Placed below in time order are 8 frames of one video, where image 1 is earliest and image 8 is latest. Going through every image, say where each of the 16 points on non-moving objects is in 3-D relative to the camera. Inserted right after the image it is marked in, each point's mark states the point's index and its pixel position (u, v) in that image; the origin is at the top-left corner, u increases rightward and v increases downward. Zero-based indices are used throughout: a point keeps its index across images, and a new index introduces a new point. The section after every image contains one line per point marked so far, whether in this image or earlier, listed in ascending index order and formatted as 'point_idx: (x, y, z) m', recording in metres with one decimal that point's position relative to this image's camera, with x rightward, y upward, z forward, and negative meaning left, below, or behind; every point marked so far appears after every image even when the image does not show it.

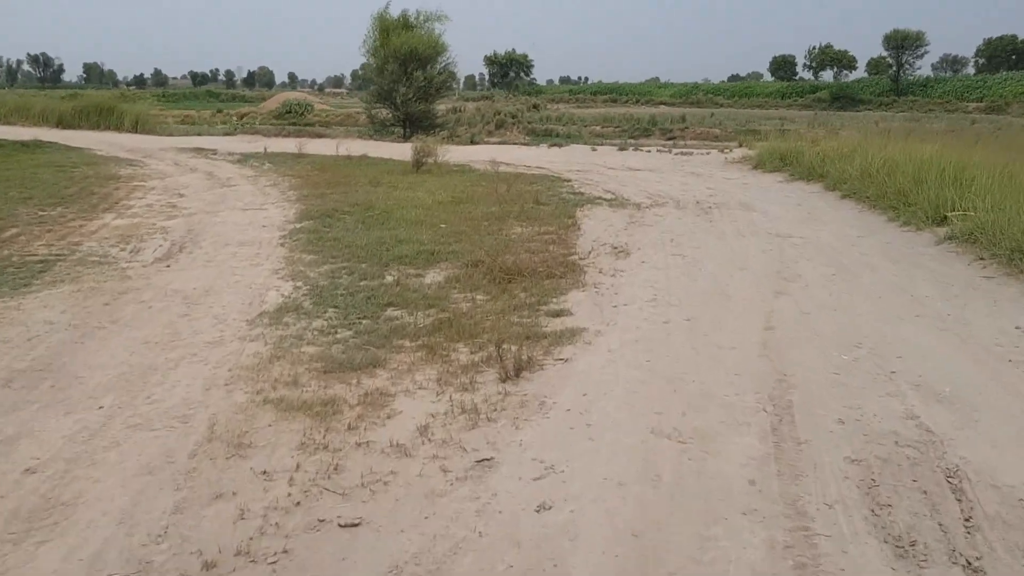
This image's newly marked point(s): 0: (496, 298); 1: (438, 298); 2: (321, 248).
0: (-0.1, -0.1, +6.8) m
1: (-0.6, -0.1, +6.9) m
2: (-1.9, +0.4, +9.1) m
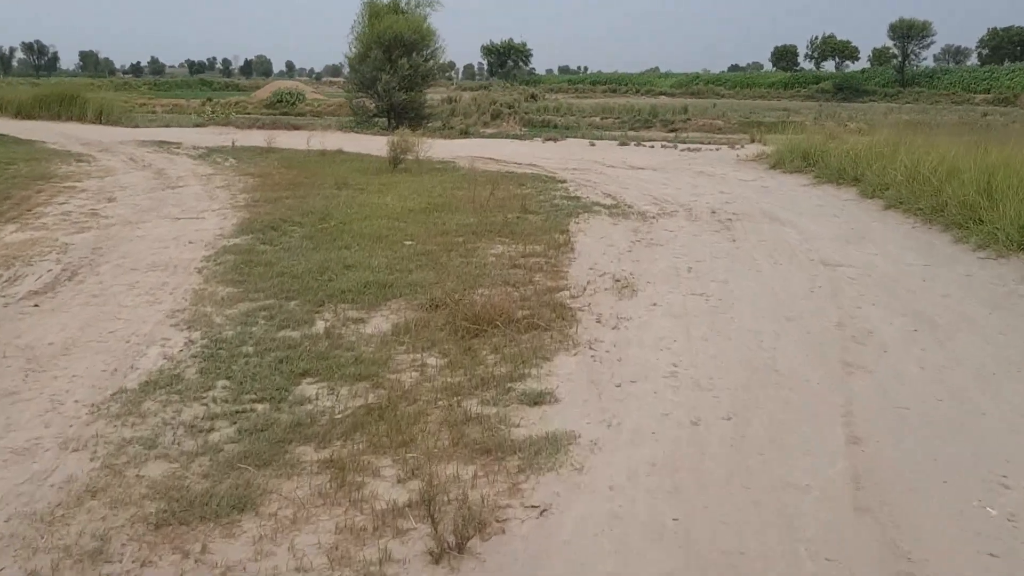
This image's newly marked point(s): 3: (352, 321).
0: (-0.3, -0.4, +4.9) m
1: (-0.8, -0.4, +5.1) m
2: (-2.2, +0.1, +7.2) m
3: (-1.1, -0.2, +6.0) m
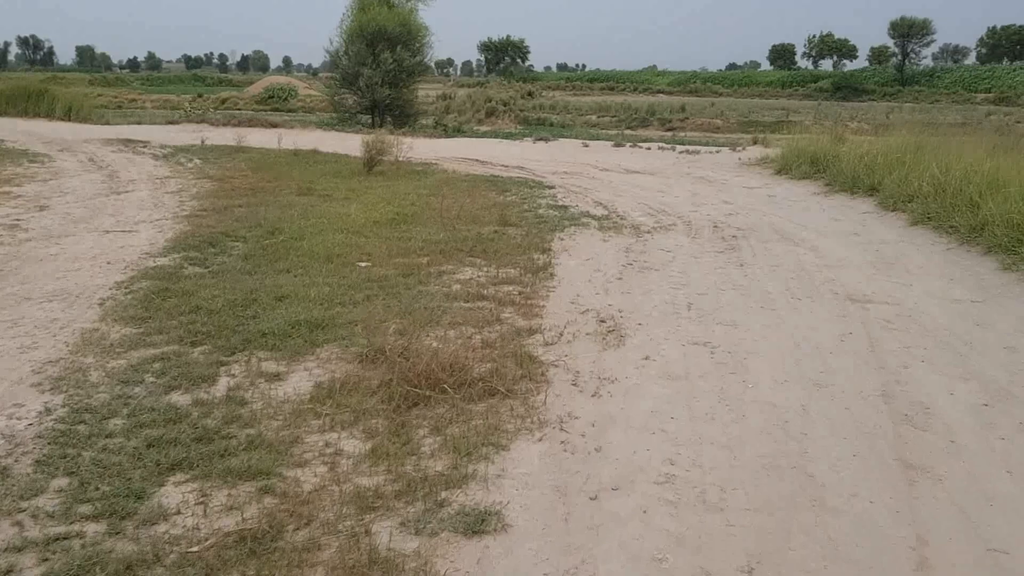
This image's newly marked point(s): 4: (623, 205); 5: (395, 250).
0: (-0.6, -0.7, +3.7) m
1: (-1.0, -0.7, +3.8) m
2: (-2.4, -0.1, +6.0) m
3: (-1.3, -0.5, +4.8) m
4: (+1.5, +1.1, +11.8) m
5: (-1.1, +0.3, +8.1) m
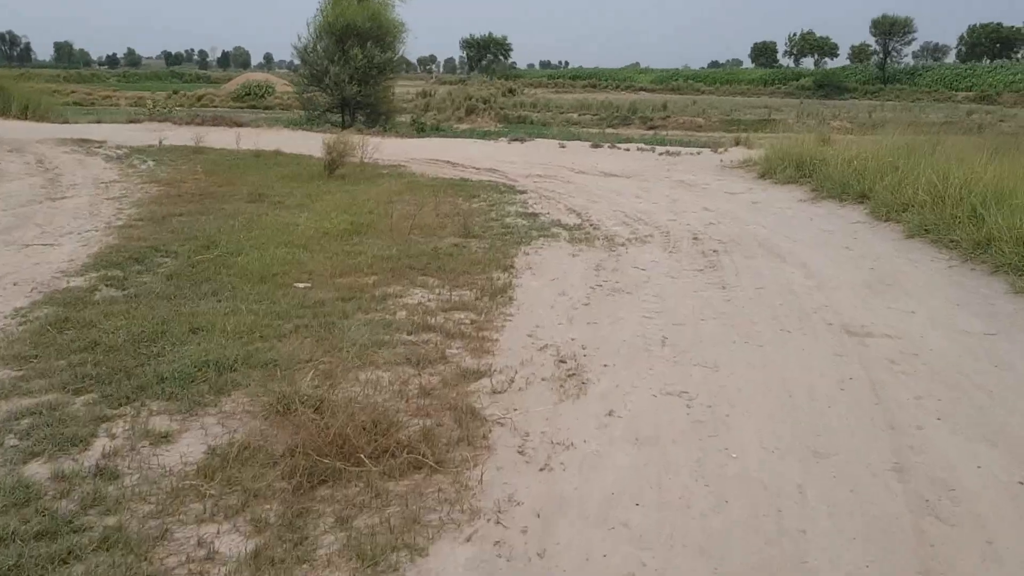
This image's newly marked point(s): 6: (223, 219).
0: (-0.8, -0.9, +2.9) m
1: (-1.3, -0.9, +3.0) m
2: (-2.7, -0.3, +5.1) m
3: (-1.6, -0.7, +3.9) m
4: (+1.1, +0.9, +11.0) m
5: (-1.4, +0.2, +7.3) m
6: (-3.1, +0.7, +9.5) m
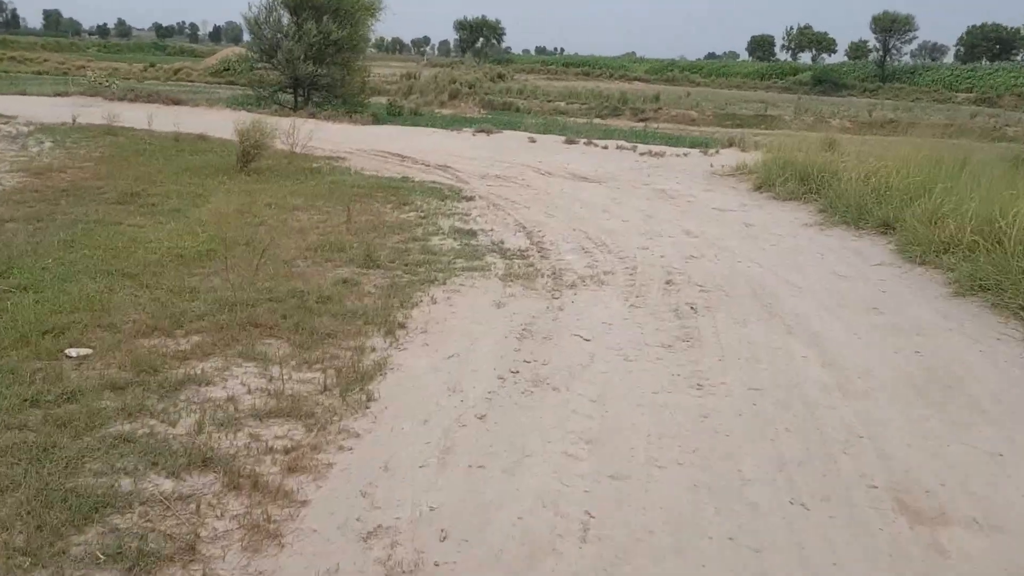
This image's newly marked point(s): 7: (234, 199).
0: (-1.4, -1.3, +0.7) m
1: (-1.9, -1.3, +0.8) m
2: (-3.3, -0.7, +2.9) m
3: (-2.2, -1.1, +1.7) m
4: (+0.4, +0.6, +8.8) m
5: (-2.0, -0.2, +5.1) m
6: (-3.7, +0.5, +7.3) m
7: (-2.9, +0.9, +9.3) m
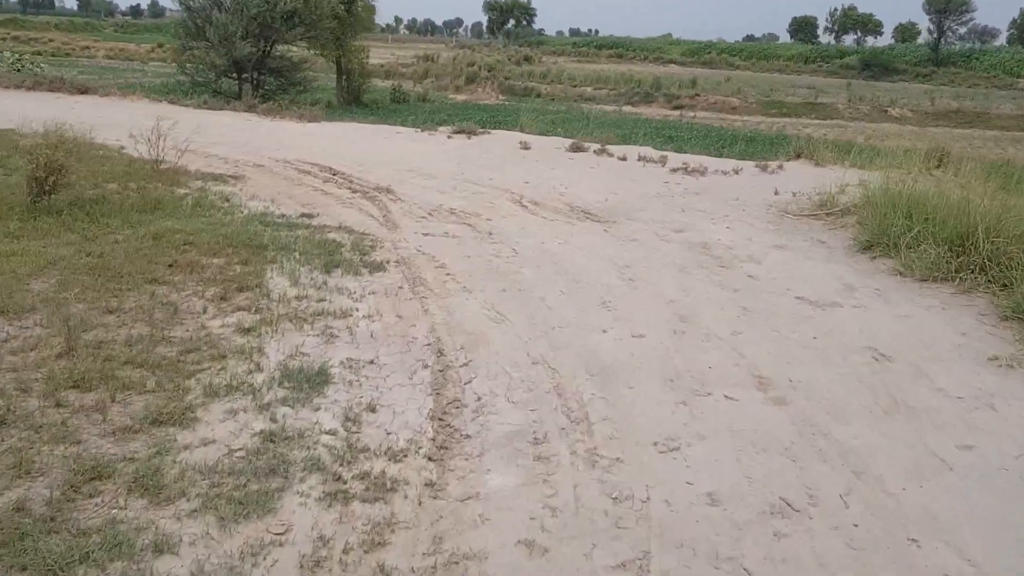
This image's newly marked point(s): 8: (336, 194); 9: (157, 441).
0: (-2.2, -2.4, -3.6) m
1: (-2.7, -2.4, -3.5) m
2: (-4.0, -1.7, -1.3) m
3: (-3.0, -2.1, -2.5) m
4: (-0.1, -0.4, +4.4) m
5: (-2.7, -1.2, +0.8) m
6: (-4.3, -0.5, +3.0) m
7: (-3.4, 0.0, +5.0) m
8: (-1.8, +1.0, +9.2) m
9: (-1.4, -0.6, +3.4) m
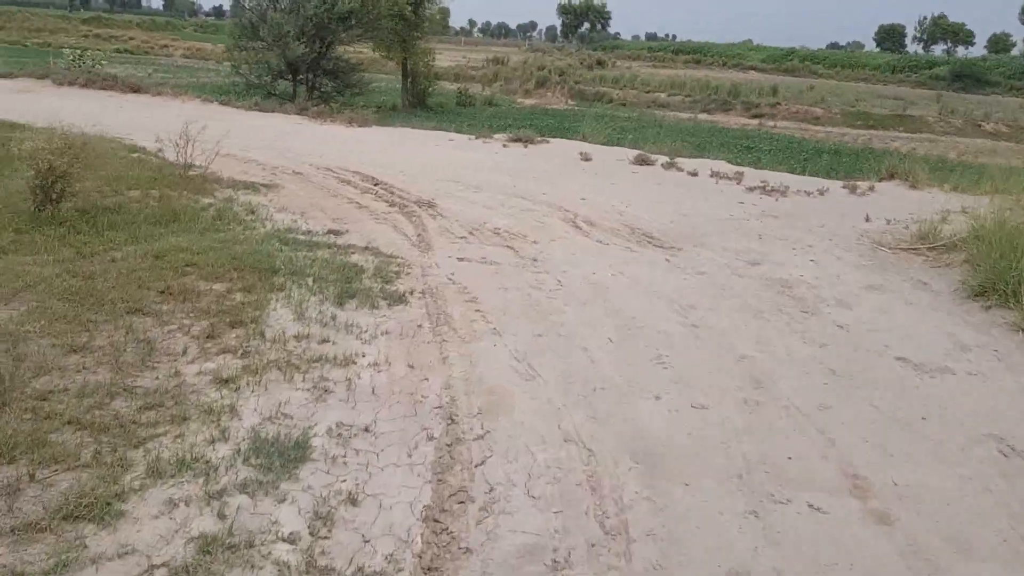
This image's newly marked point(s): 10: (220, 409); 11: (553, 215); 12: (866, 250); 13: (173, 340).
0: (-2.8, -2.5, -4.3) m
1: (-3.2, -2.5, -4.1) m
2: (-4.4, -1.8, -1.9) m
3: (-3.4, -2.2, -3.2) m
4: (0.0, -0.7, +3.5) m
5: (-2.9, -1.3, +0.1) m
6: (-4.3, -0.6, +2.4) m
7: (-3.2, -0.1, +4.4) m
8: (-1.3, +0.8, +8.4) m
9: (-1.3, -0.8, +2.6) m
10: (-1.2, -0.5, +3.7) m
11: (+0.4, +0.7, +8.4) m
12: (+2.8, +0.3, +7.1) m
13: (-1.7, -0.2, +4.5) m
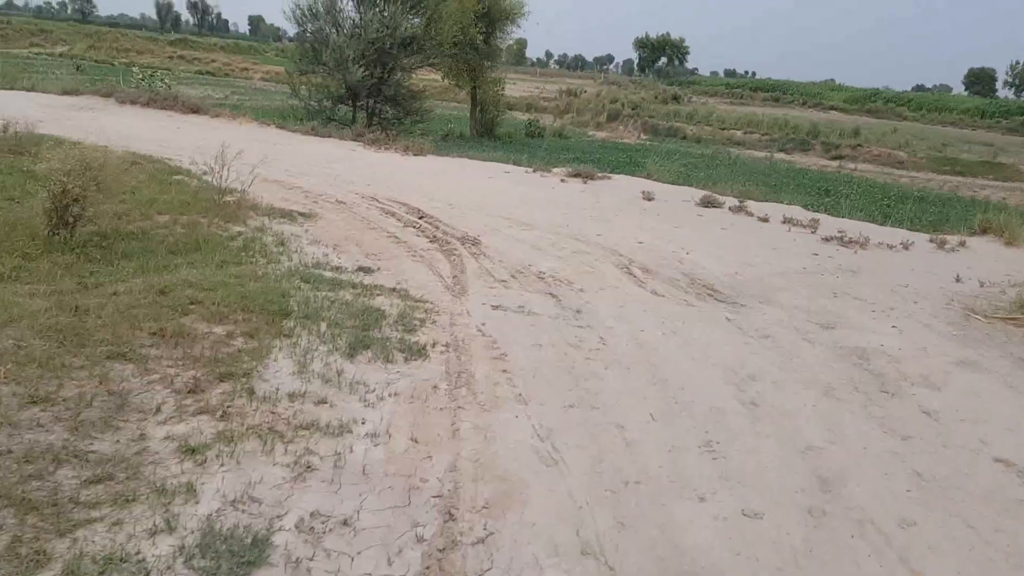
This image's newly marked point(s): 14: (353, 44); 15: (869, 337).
0: (-3.4, -2.4, -4.8) m
1: (-3.9, -2.3, -4.6) m
2: (-4.8, -1.6, -2.3) m
3: (-4.0, -2.1, -3.6) m
4: (0.0, -0.9, +2.9) m
5: (-3.1, -1.3, -0.3) m
6: (-4.3, -0.6, +2.1) m
7: (-3.1, -0.2, +4.0) m
8: (-0.9, +0.4, +7.8) m
9: (-1.4, -0.9, +2.1) m
10: (-1.2, -0.7, +3.1) m
11: (+0.8, +0.3, +7.7) m
12: (+3.1, -0.2, +6.3) m
13: (-1.6, -0.4, +4.0) m
14: (-2.6, +4.3, +15.6) m
15: (+2.3, -0.3, +5.7) m
